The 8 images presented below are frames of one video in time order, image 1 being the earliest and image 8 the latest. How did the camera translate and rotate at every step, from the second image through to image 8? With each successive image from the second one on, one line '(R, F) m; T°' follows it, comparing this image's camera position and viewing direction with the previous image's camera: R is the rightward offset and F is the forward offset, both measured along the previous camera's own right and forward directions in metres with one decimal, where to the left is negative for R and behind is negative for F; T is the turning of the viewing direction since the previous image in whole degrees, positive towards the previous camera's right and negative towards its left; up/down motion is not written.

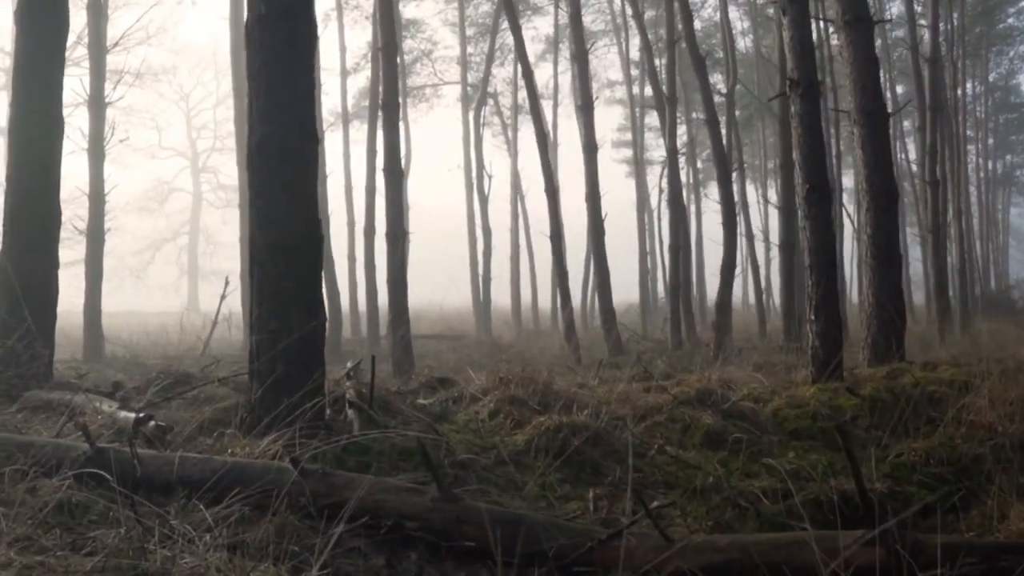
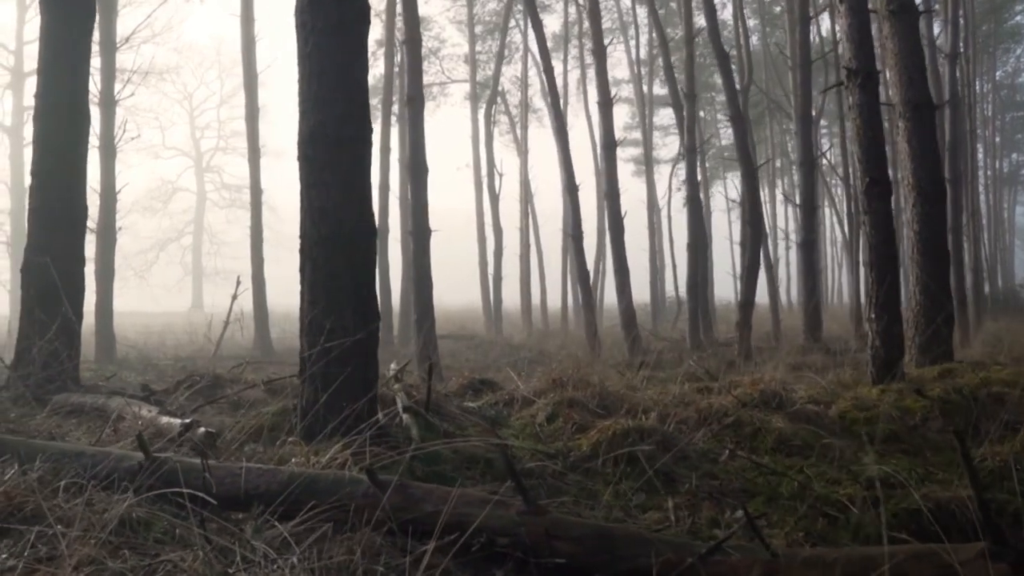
(-0.4, +0.3) m; 0°
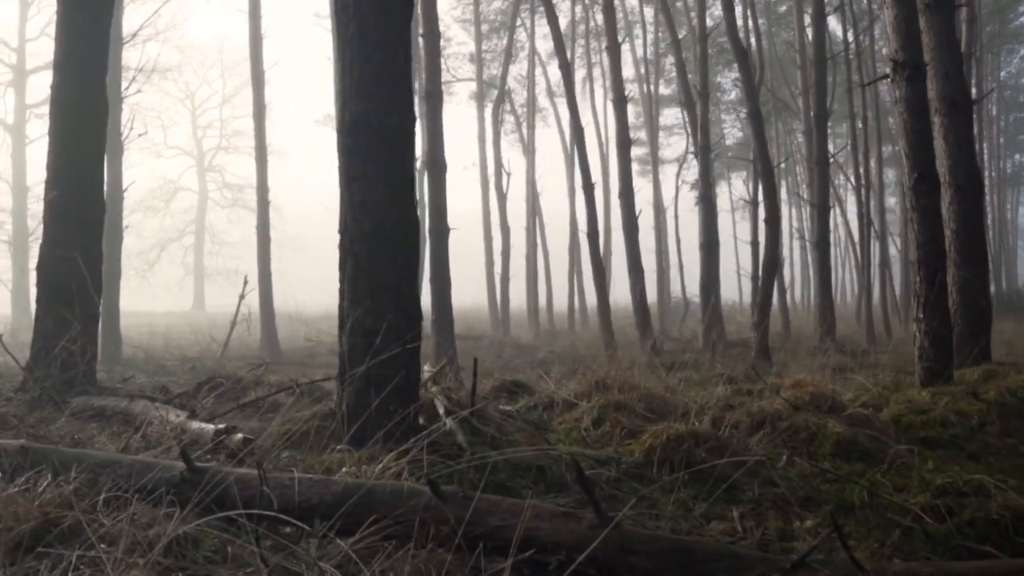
(-0.3, +0.3) m; 0°
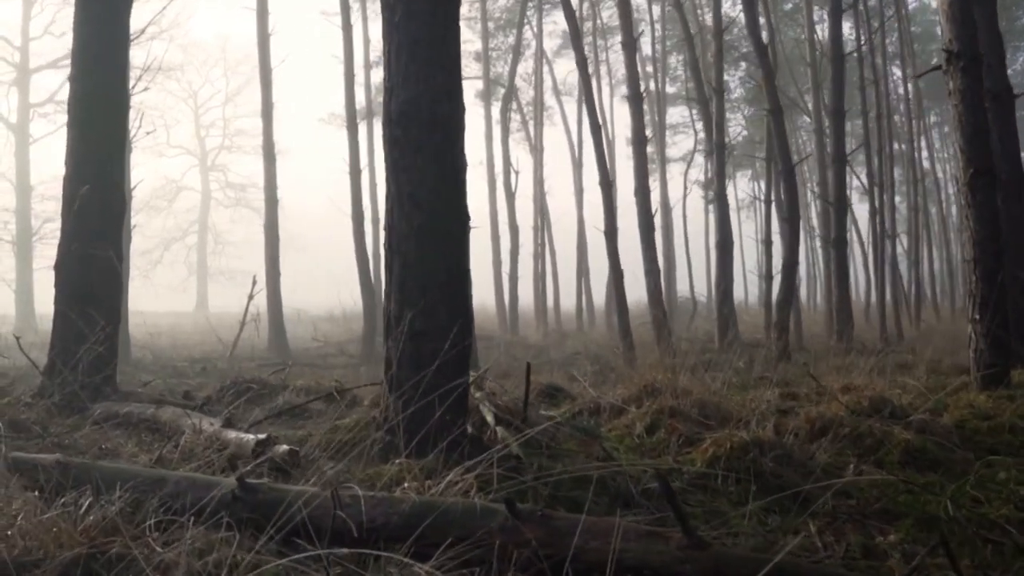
(-0.3, +0.3) m; 0°
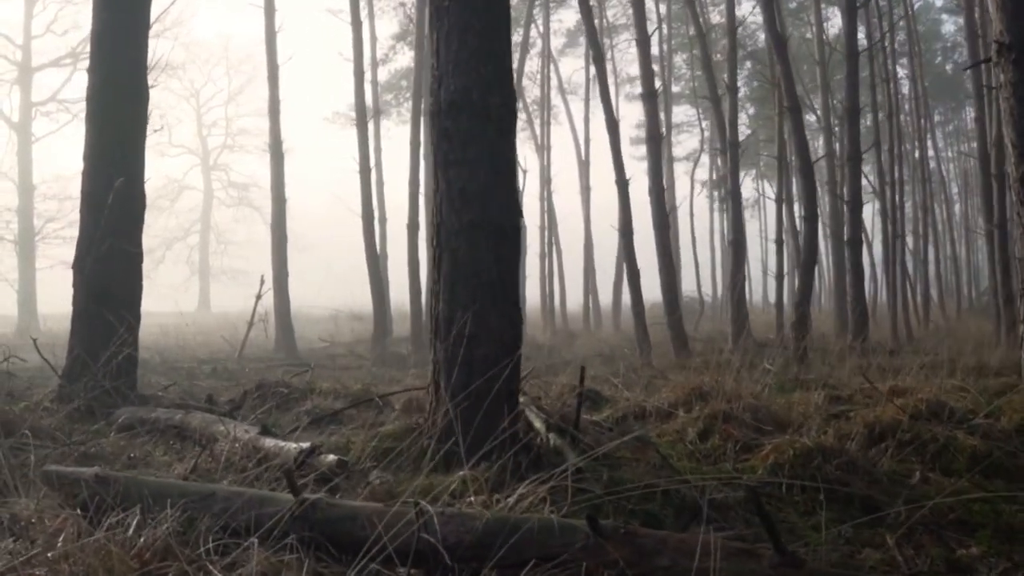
(-0.3, +0.3) m; 0°
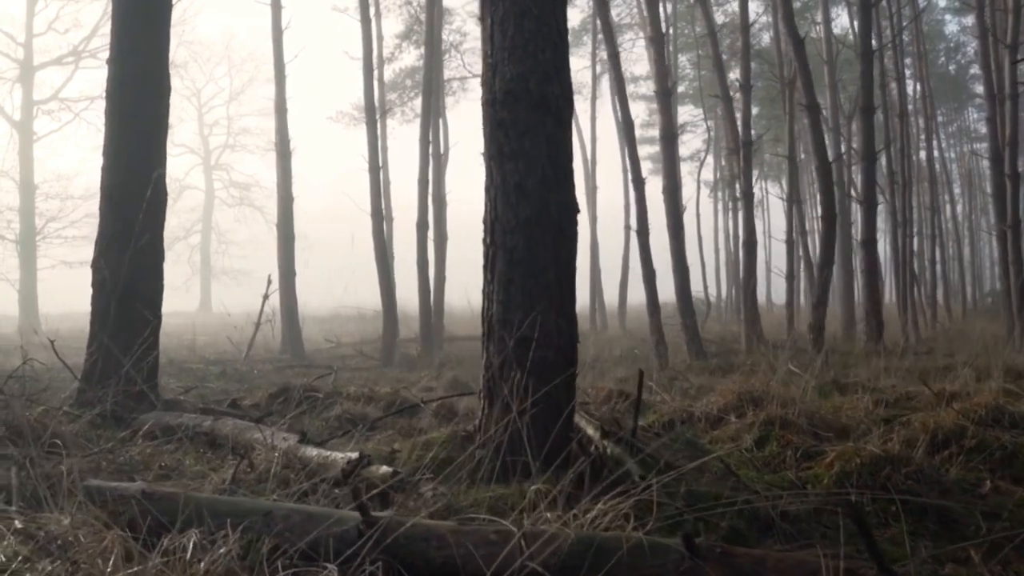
(-0.3, +0.3) m; 0°
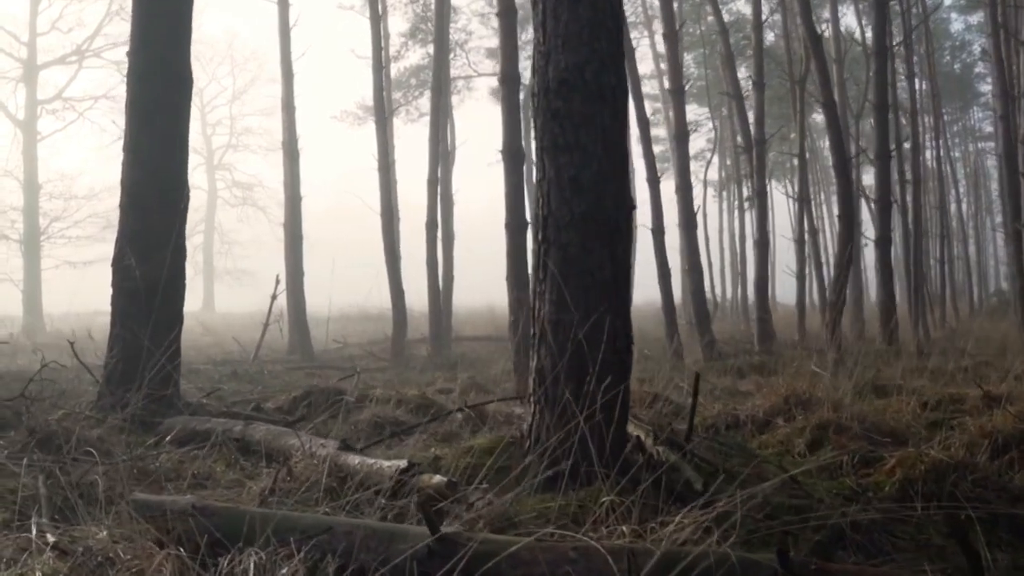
(-0.3, +0.2) m; 0°
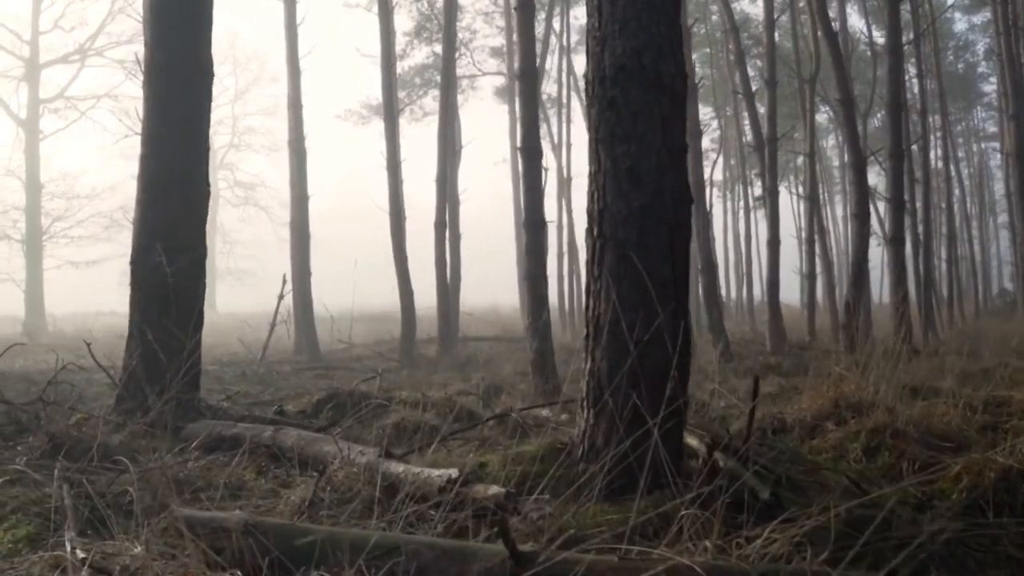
(-0.2, +0.2) m; 0°
